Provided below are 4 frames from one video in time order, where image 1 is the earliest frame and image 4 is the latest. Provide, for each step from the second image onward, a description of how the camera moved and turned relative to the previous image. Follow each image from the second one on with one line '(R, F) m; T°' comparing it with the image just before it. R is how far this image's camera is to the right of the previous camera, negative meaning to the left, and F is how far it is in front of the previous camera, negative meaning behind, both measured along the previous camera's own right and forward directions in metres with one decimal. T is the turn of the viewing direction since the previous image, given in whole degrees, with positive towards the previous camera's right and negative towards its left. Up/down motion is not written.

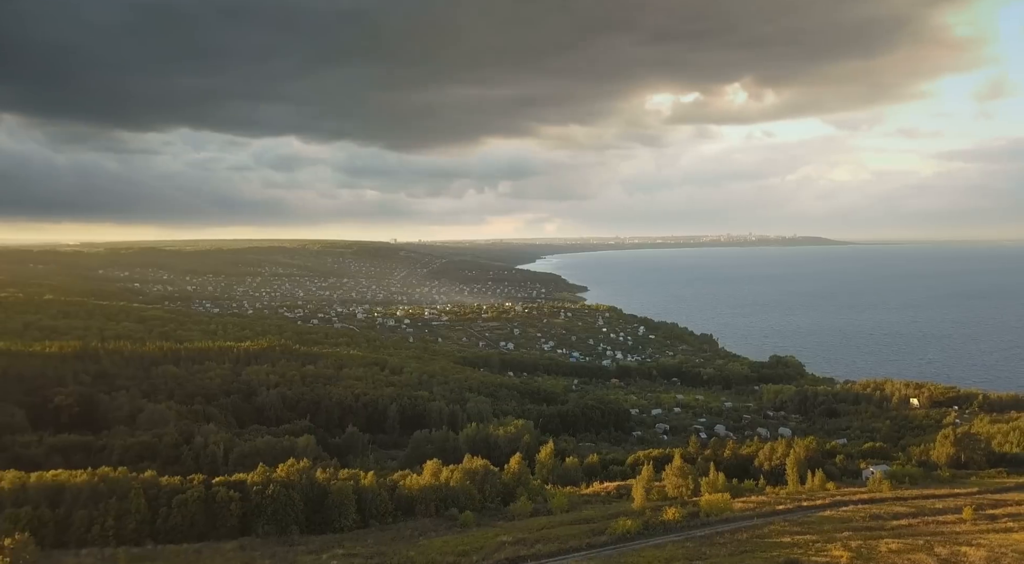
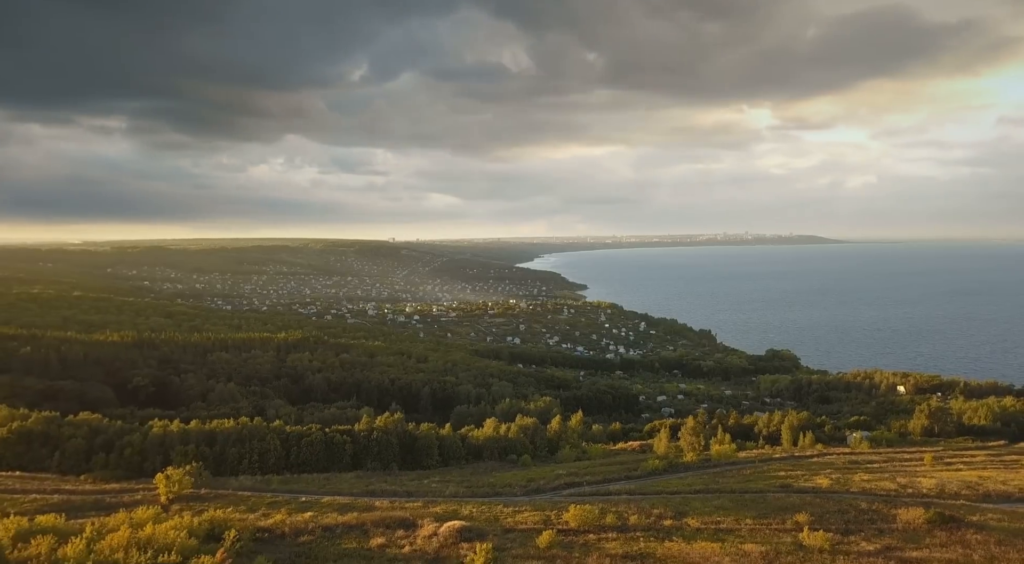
(-2.4, -7.5) m; 0°
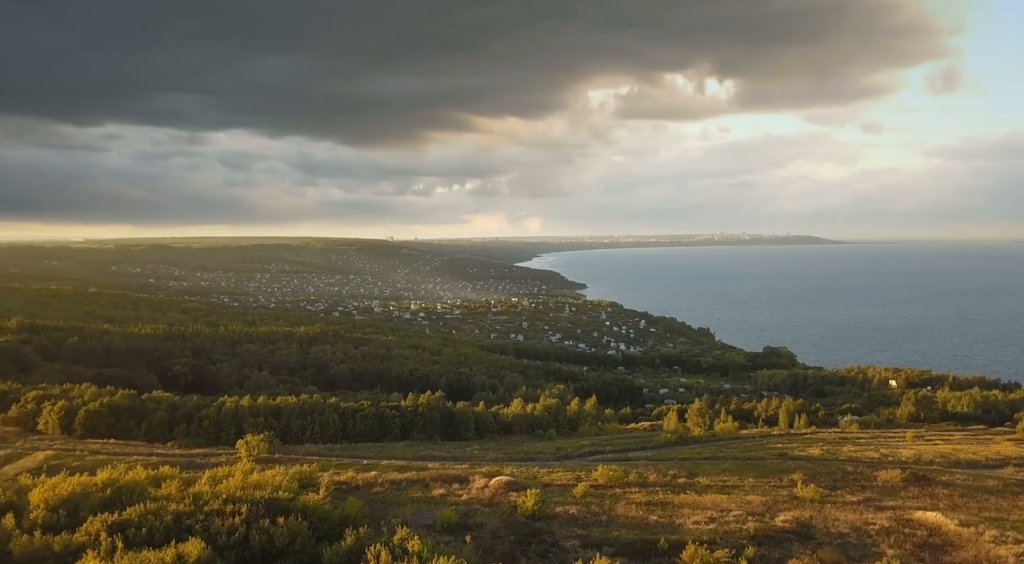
(-1.5, -4.7) m; 0°
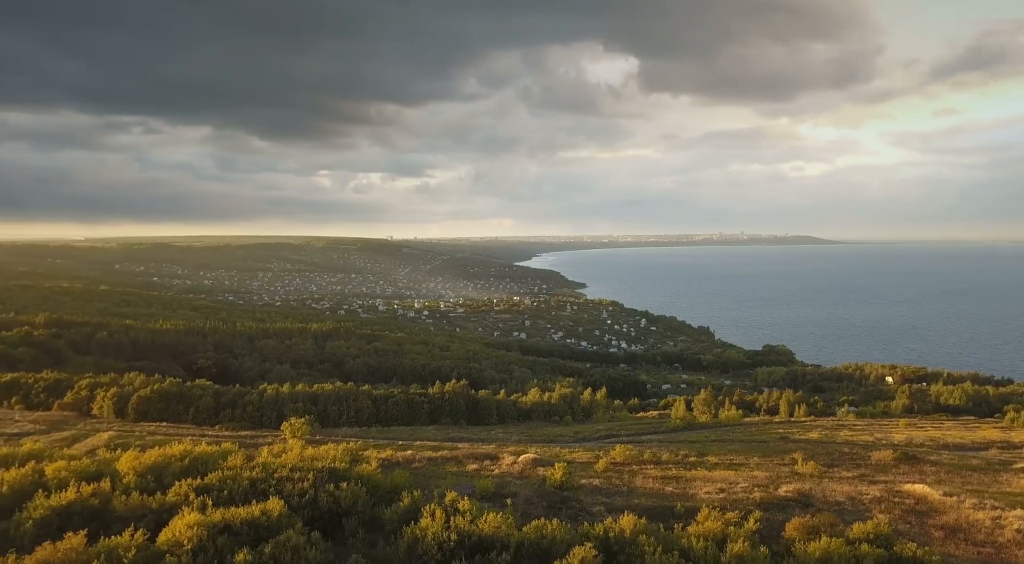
(-1.1, -3.0) m; 0°
